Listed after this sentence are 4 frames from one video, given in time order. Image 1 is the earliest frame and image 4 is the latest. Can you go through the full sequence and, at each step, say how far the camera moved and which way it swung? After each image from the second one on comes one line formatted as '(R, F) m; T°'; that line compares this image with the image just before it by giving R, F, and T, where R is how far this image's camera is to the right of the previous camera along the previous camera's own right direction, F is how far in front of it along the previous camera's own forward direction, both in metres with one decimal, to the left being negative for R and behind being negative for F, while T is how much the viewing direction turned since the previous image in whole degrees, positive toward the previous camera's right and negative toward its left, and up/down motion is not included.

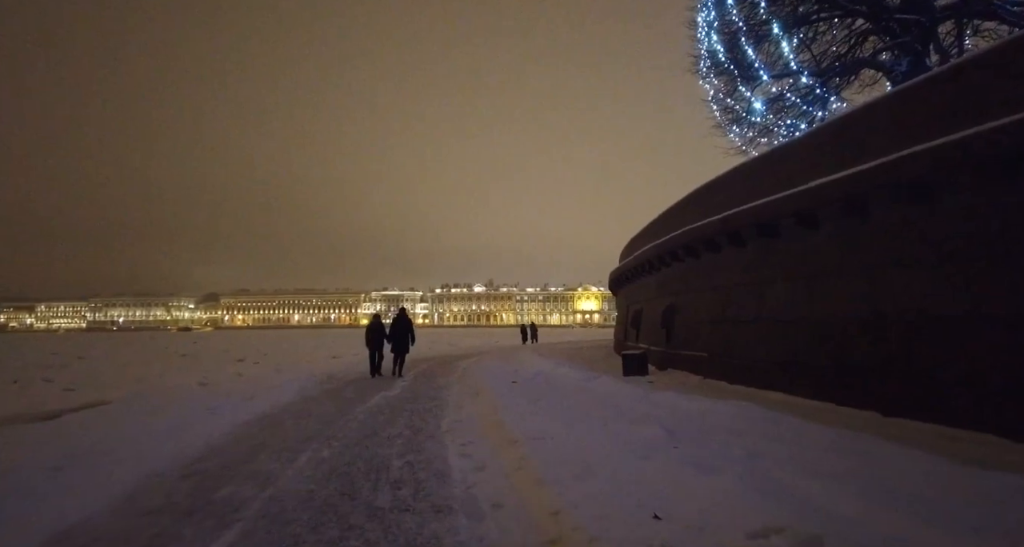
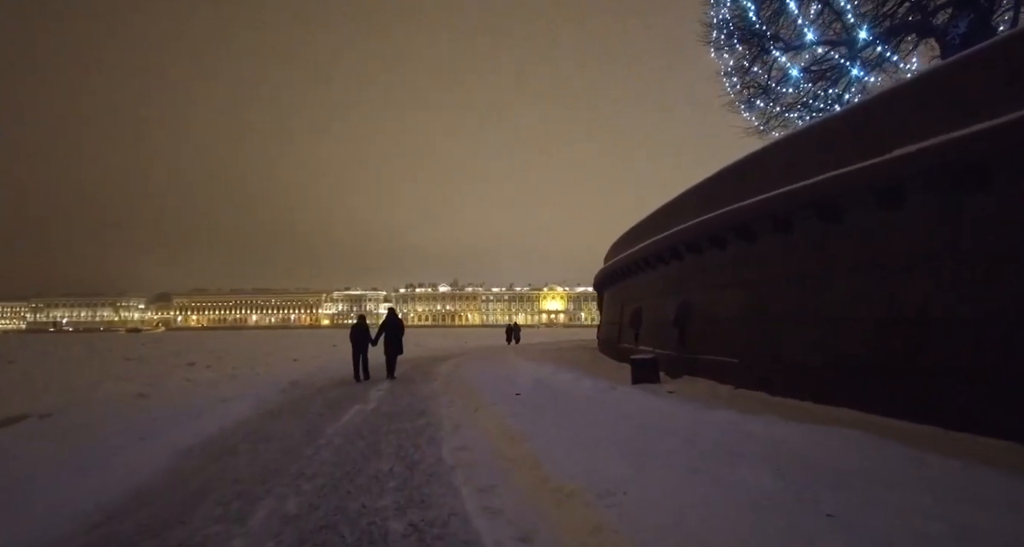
(-0.4, +1.1) m; +4°
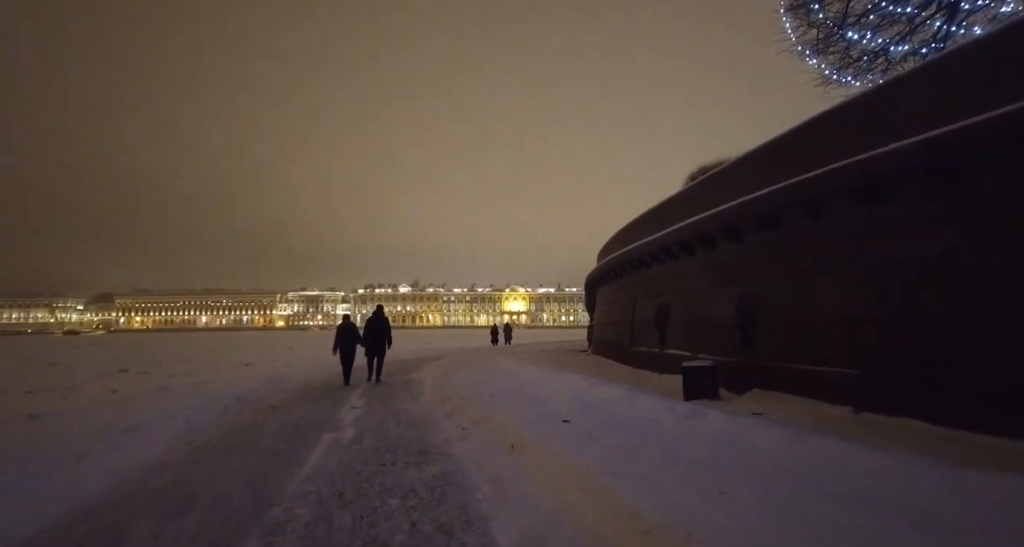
(-0.7, +1.8) m; +4°
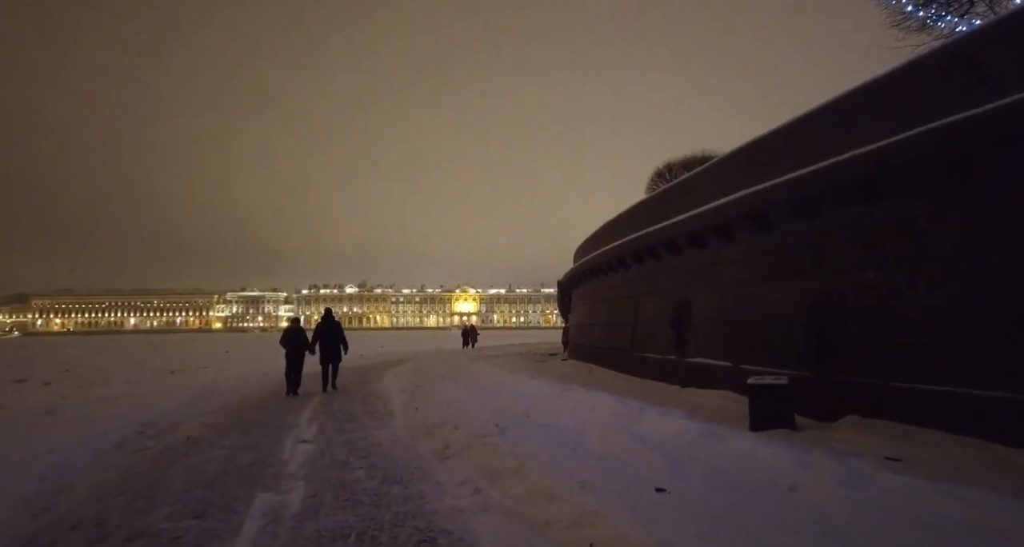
(-0.6, +1.6) m; +6°
